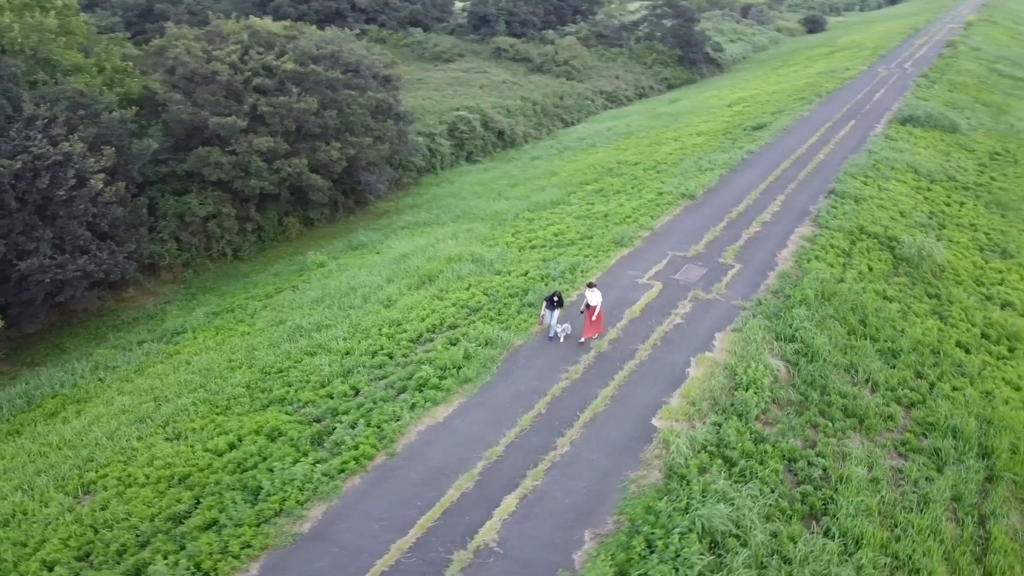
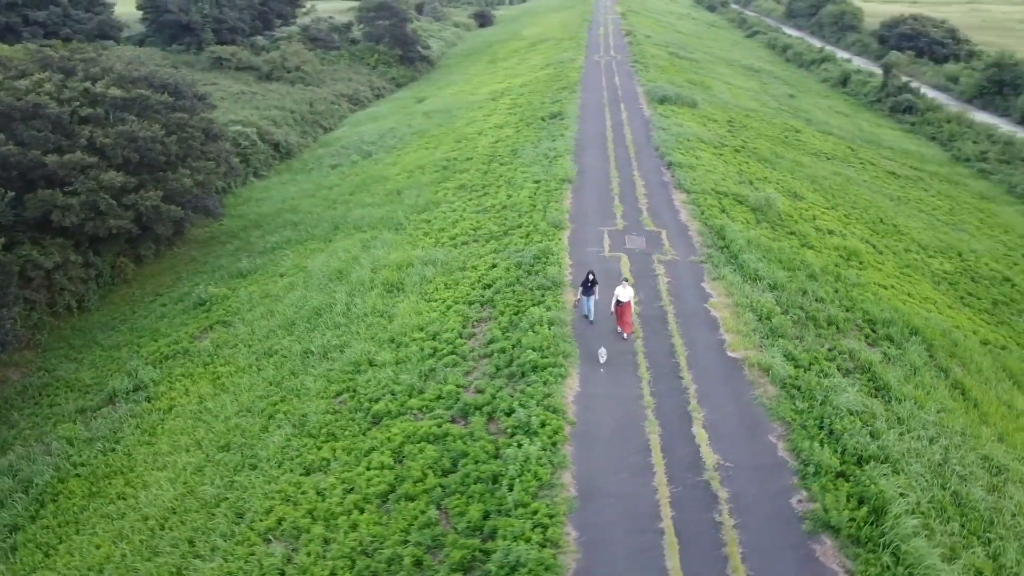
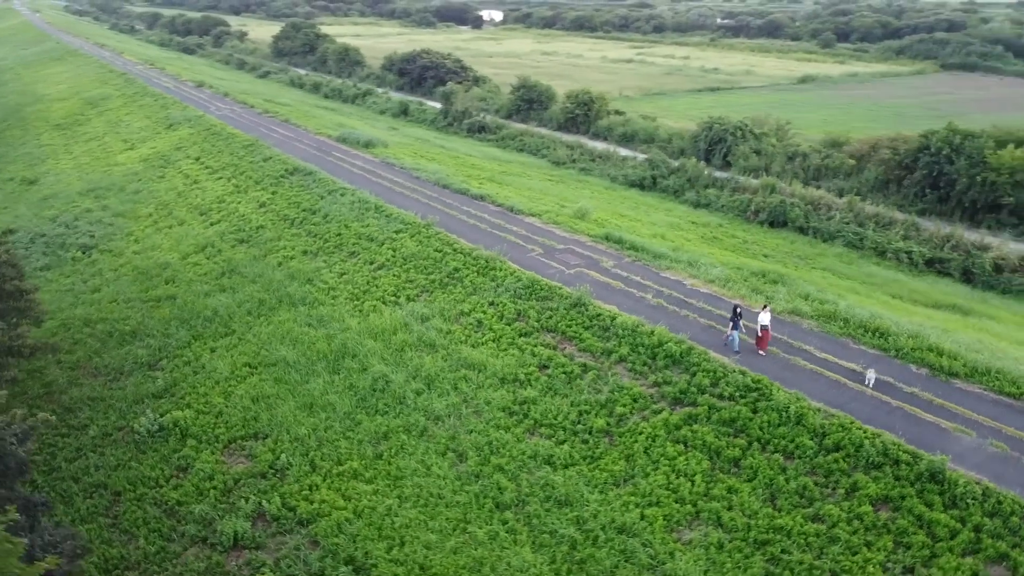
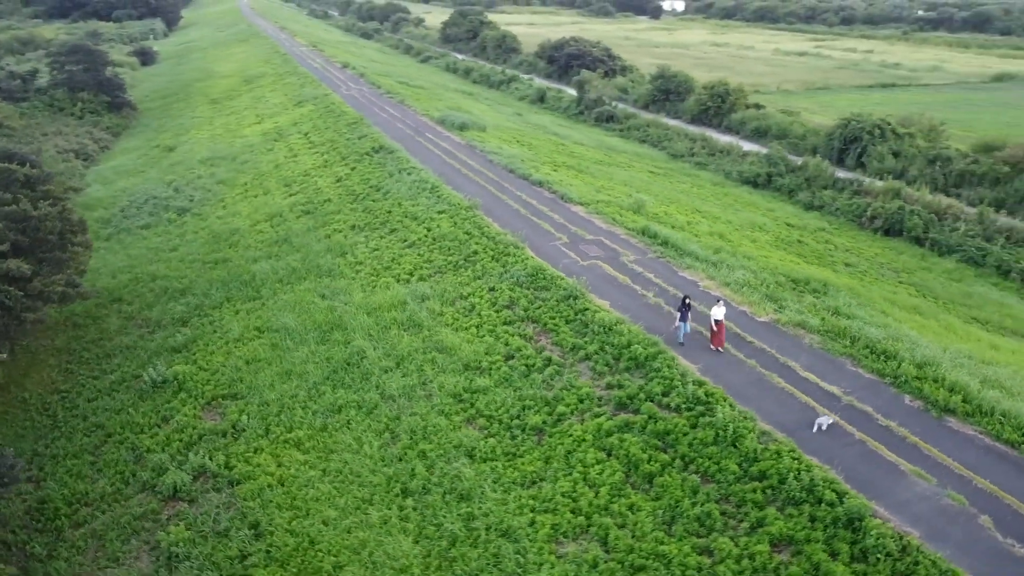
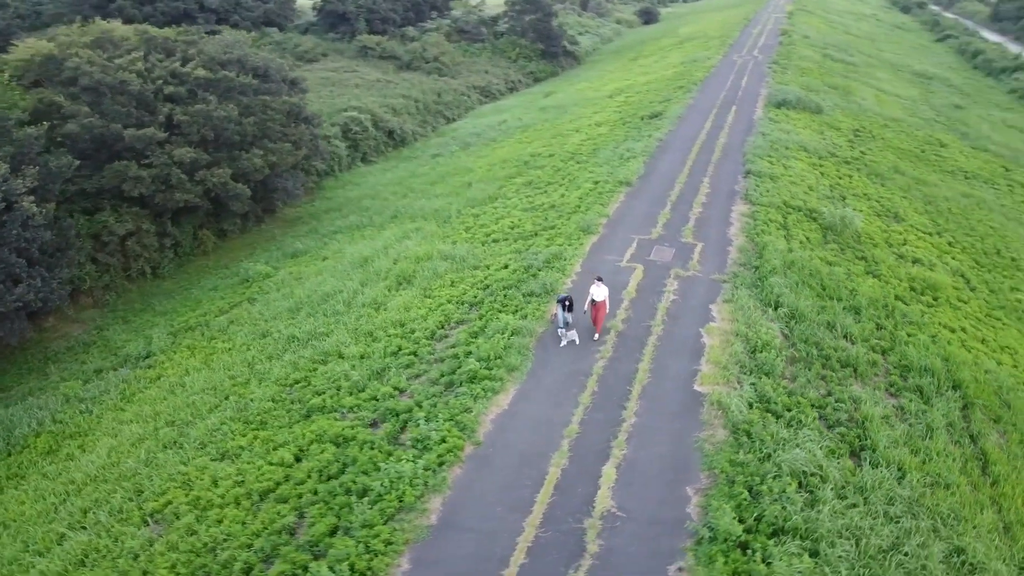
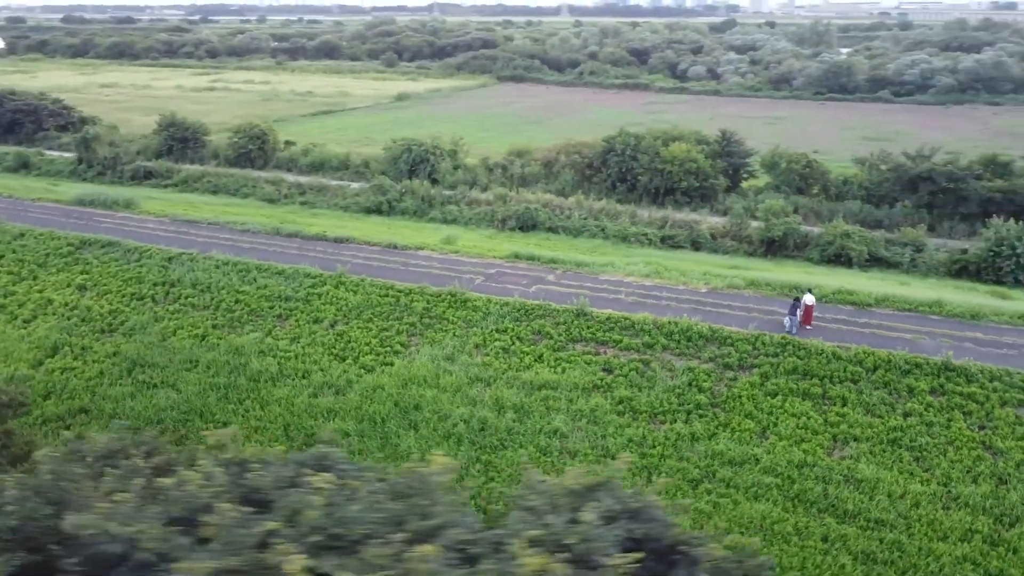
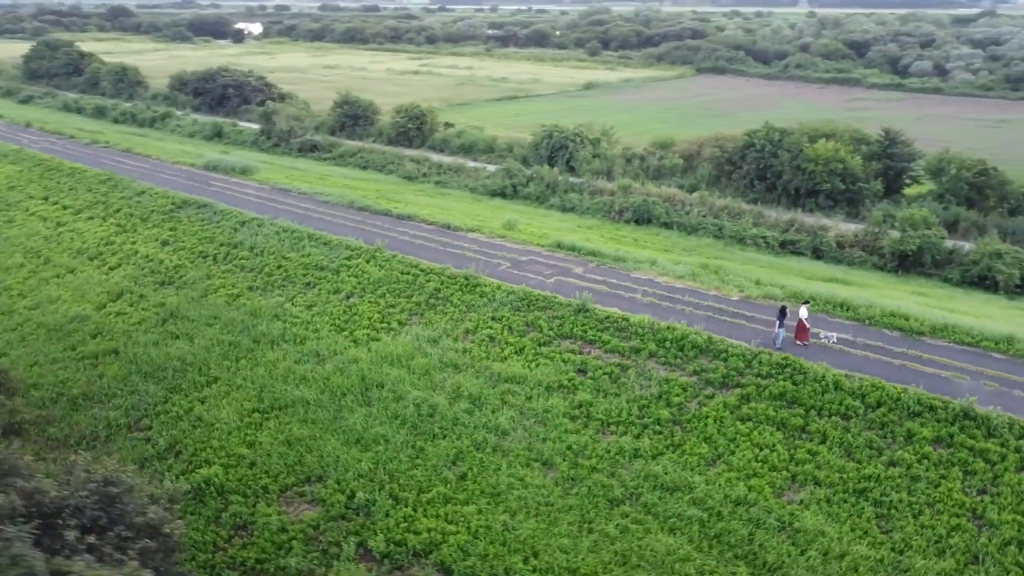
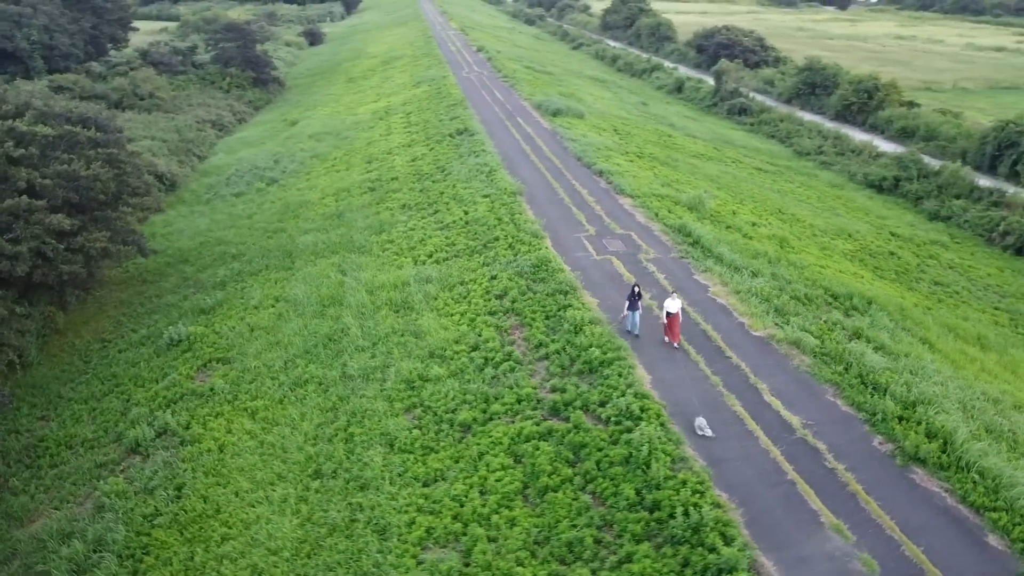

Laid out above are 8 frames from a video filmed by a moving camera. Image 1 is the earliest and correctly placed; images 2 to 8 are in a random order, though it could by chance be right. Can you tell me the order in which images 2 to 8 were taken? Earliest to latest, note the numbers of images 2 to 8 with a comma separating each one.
5, 2, 8, 4, 3, 7, 6
